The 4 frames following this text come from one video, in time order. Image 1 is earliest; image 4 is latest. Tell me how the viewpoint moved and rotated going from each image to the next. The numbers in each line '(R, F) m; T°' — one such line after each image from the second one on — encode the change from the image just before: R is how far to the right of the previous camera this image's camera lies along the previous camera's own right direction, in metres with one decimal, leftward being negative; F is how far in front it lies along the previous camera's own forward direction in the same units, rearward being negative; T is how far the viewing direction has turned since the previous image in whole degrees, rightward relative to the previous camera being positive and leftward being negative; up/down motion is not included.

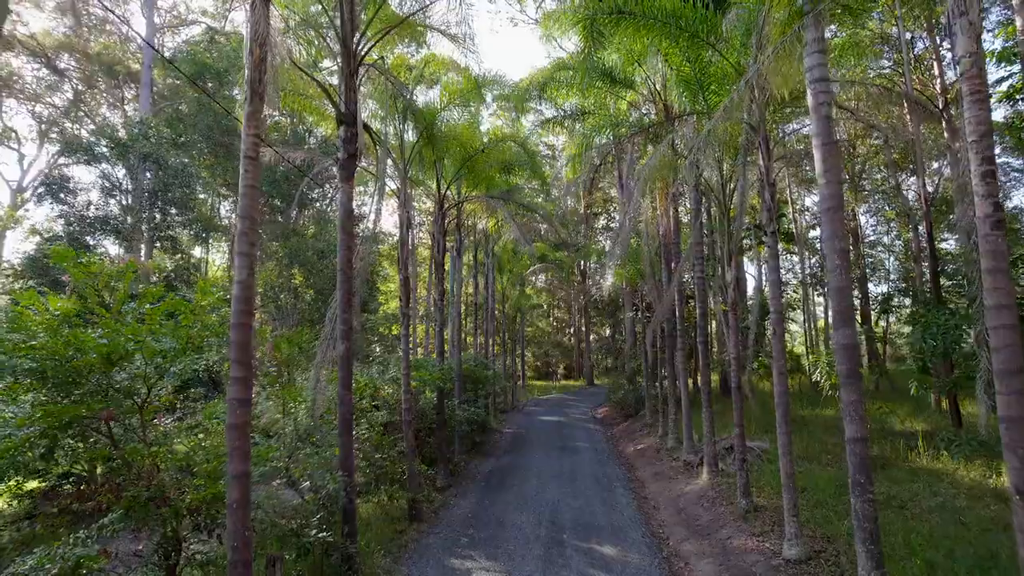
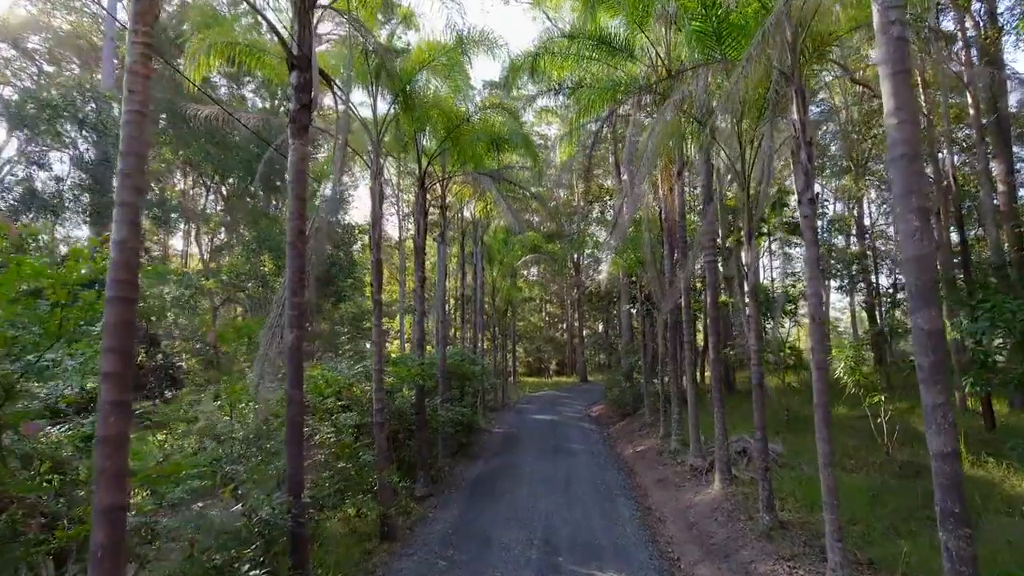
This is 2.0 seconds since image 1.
(+0.1, +1.1) m; +1°
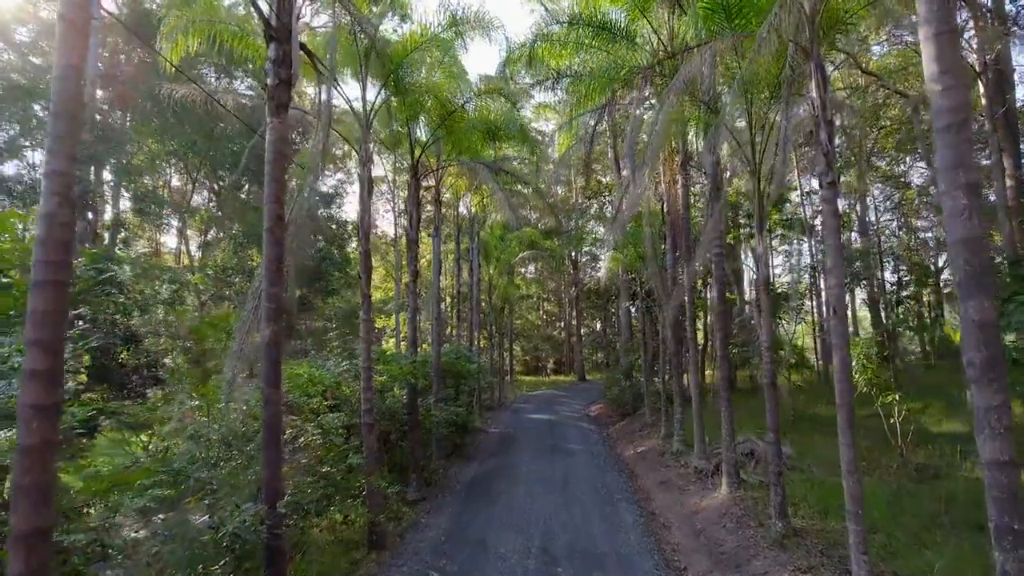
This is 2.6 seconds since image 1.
(0.0, +0.4) m; 0°
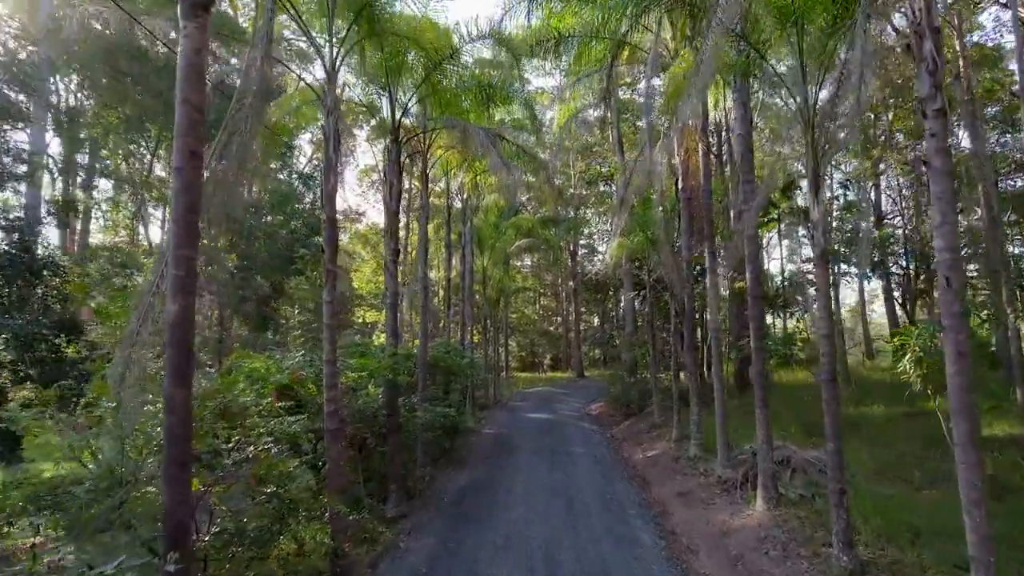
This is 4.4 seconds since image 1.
(0.0, +1.3) m; 0°
